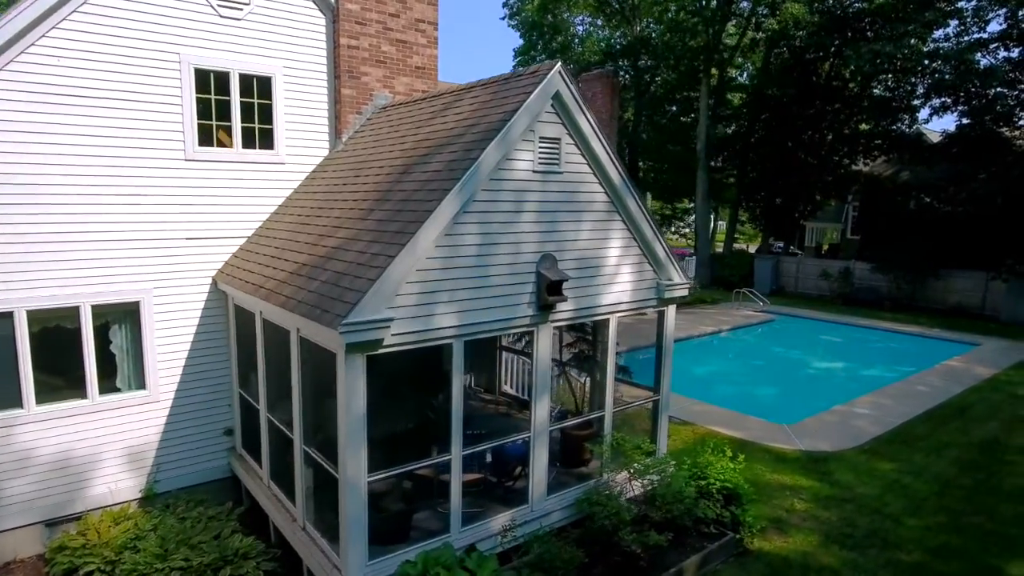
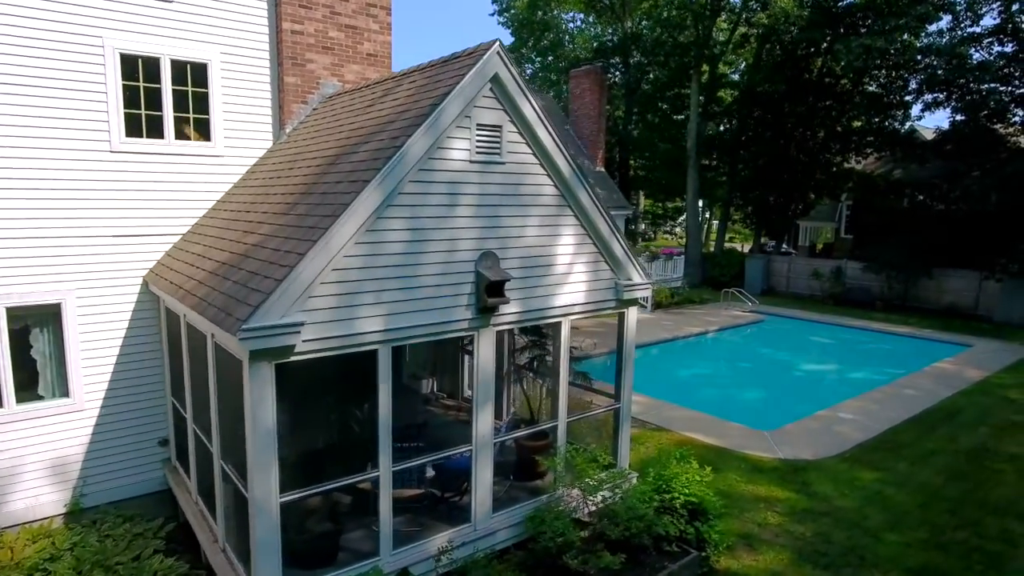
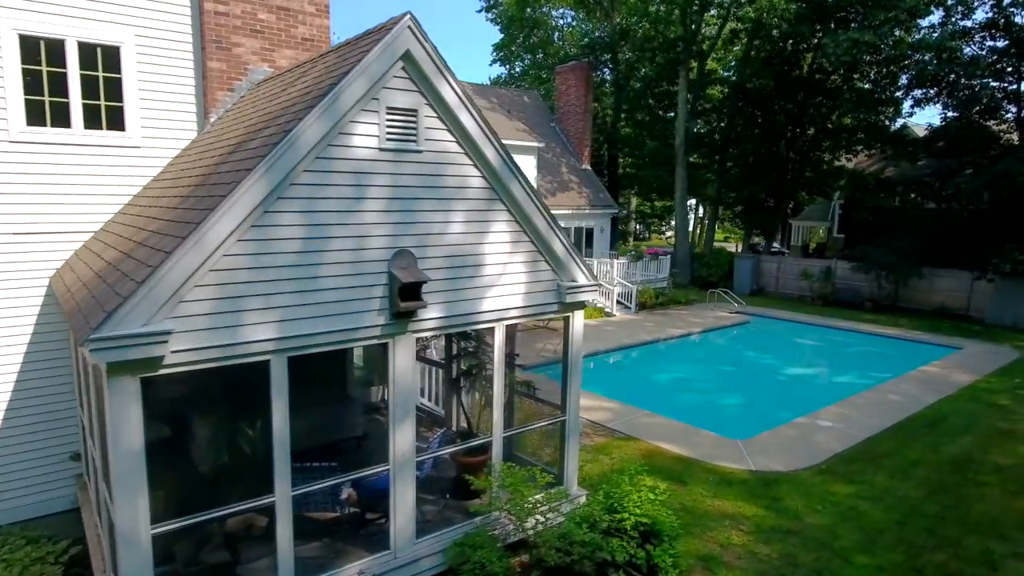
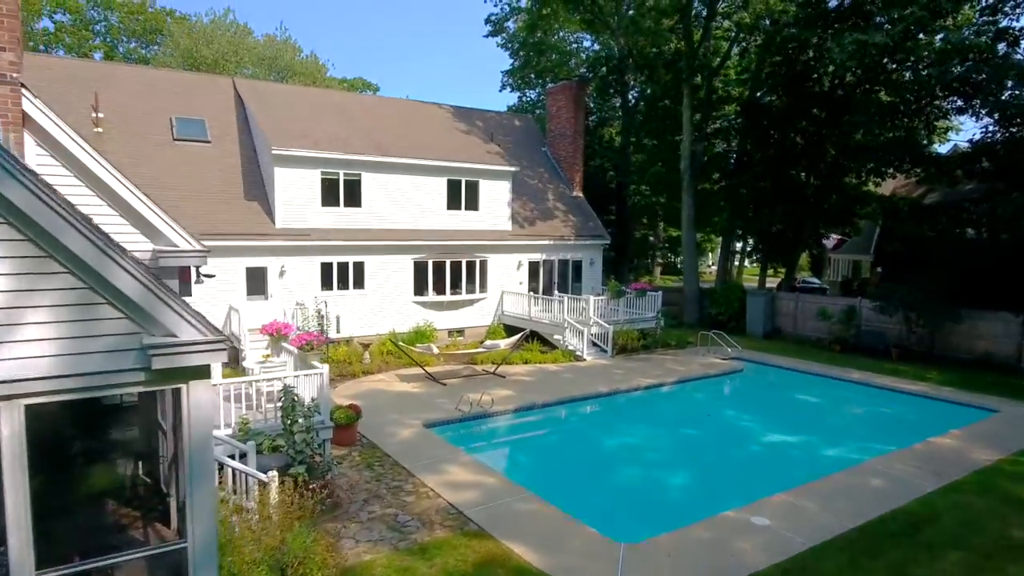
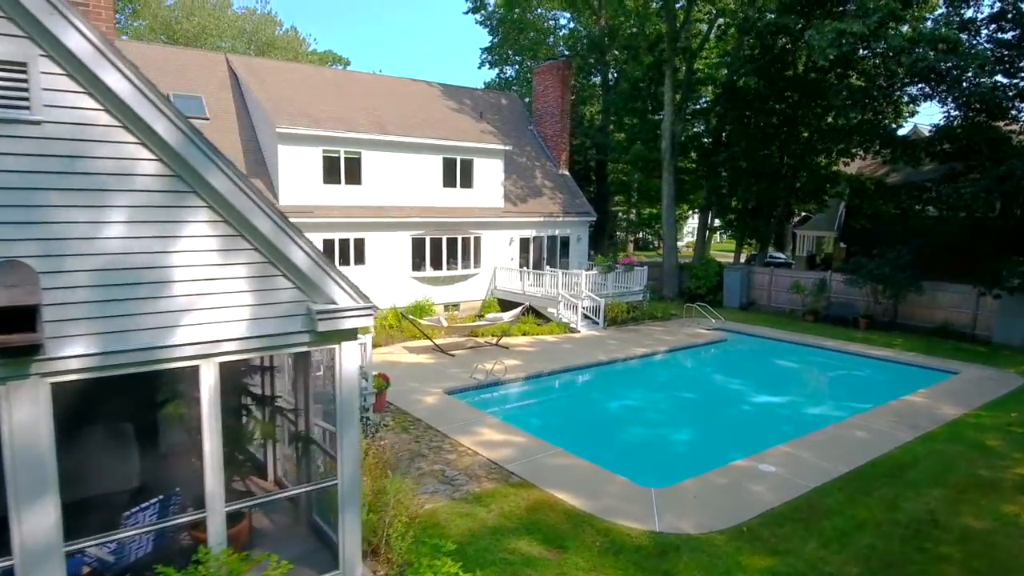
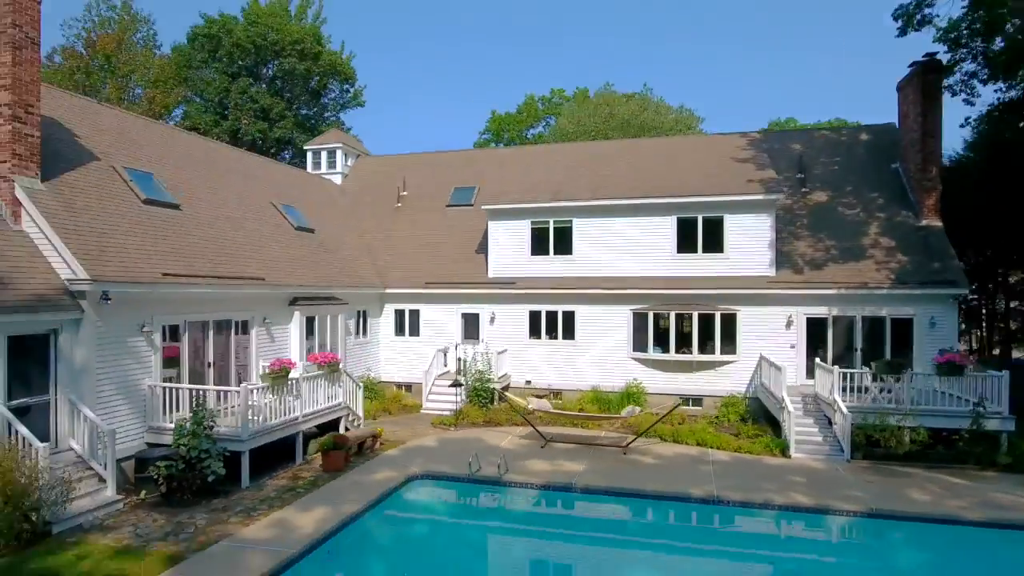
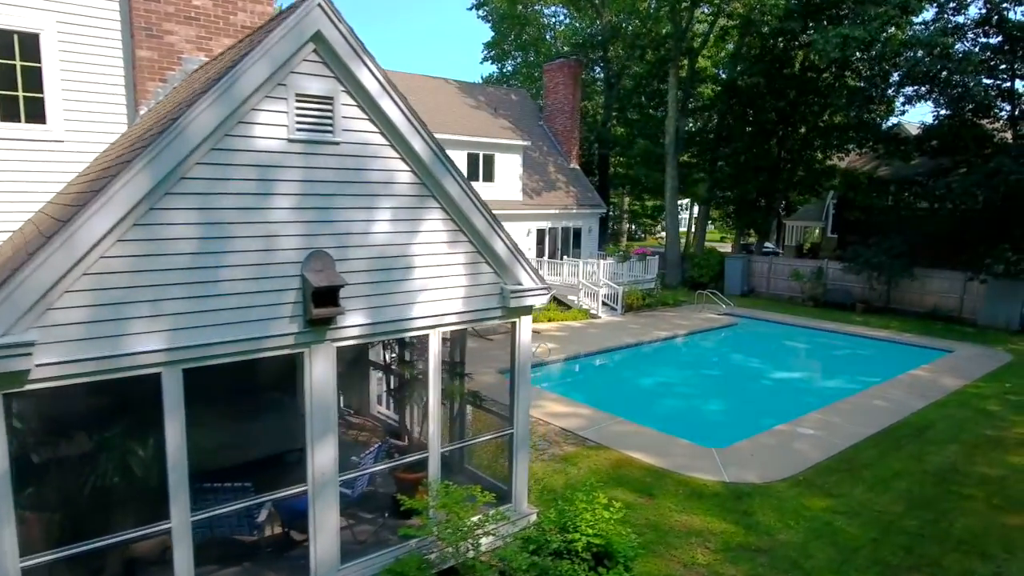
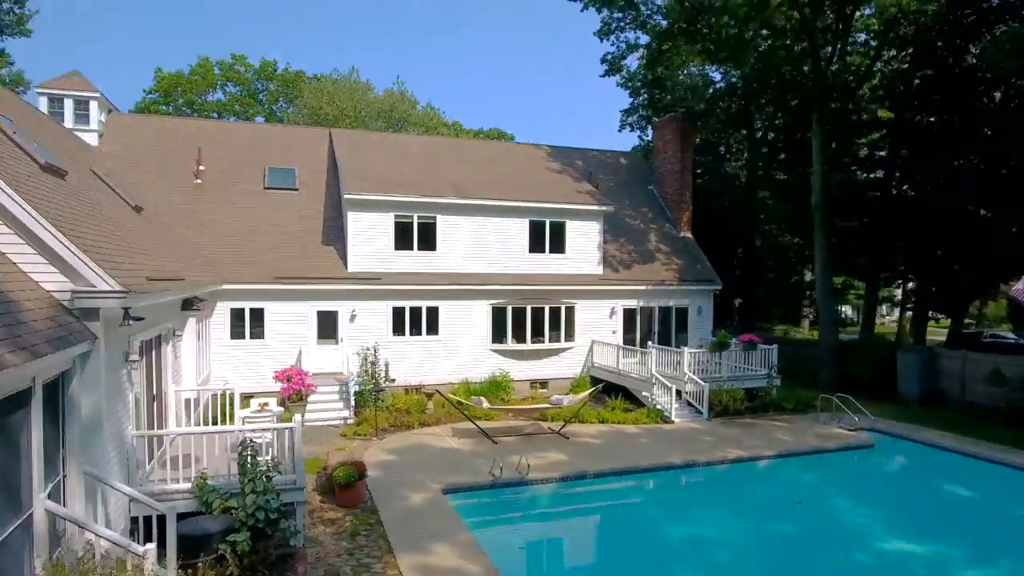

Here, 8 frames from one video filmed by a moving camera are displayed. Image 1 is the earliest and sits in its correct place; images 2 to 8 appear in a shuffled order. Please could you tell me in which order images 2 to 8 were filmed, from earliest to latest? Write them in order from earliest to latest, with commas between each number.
2, 3, 7, 5, 4, 8, 6
